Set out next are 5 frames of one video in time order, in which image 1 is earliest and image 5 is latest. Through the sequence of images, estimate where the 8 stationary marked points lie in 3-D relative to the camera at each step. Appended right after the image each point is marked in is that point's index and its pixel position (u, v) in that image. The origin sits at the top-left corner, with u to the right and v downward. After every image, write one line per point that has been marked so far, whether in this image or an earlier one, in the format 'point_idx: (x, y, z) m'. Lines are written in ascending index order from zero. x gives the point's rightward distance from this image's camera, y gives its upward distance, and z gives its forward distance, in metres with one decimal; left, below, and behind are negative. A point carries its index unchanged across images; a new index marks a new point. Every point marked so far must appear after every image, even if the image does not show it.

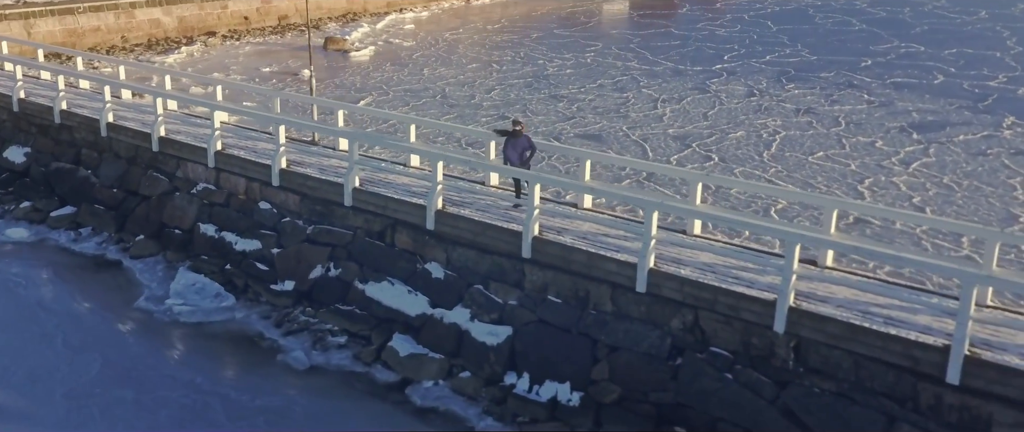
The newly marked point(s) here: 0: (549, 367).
0: (+0.3, -1.4, +7.5) m
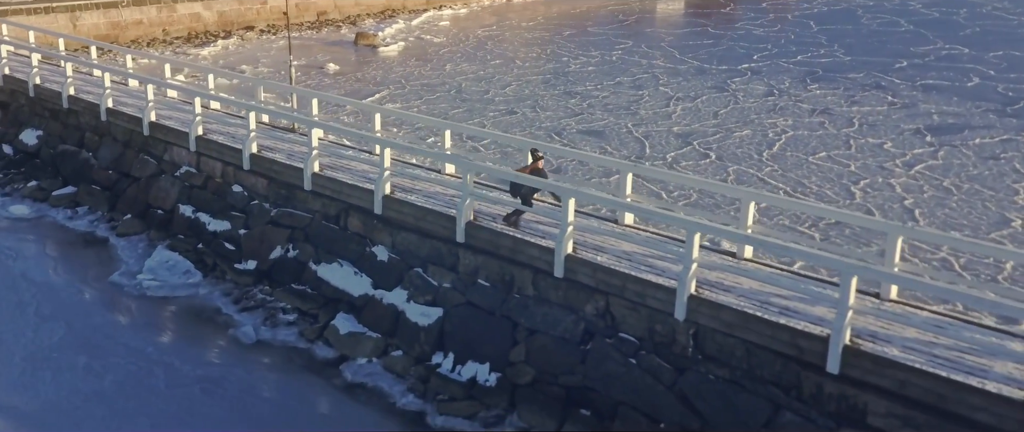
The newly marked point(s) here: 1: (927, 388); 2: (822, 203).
0: (-0.4, -1.2, +7.8) m
1: (+2.8, -1.2, +5.6) m
2: (+5.1, +0.2, +13.9) m
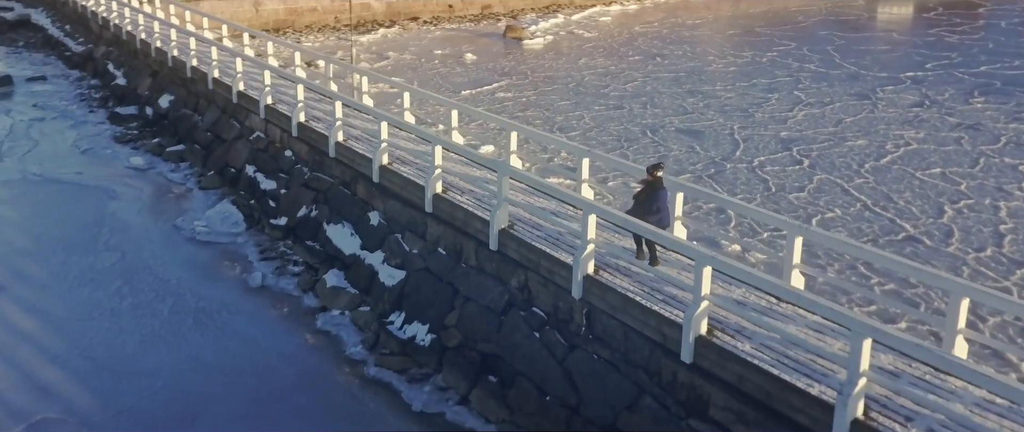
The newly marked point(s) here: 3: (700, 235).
0: (-0.9, -0.9, +8.3) m
1: (+1.6, -1.1, +5.5) m
2: (+6.0, -0.1, +12.9) m
3: (+2.6, -0.3, +11.8) m
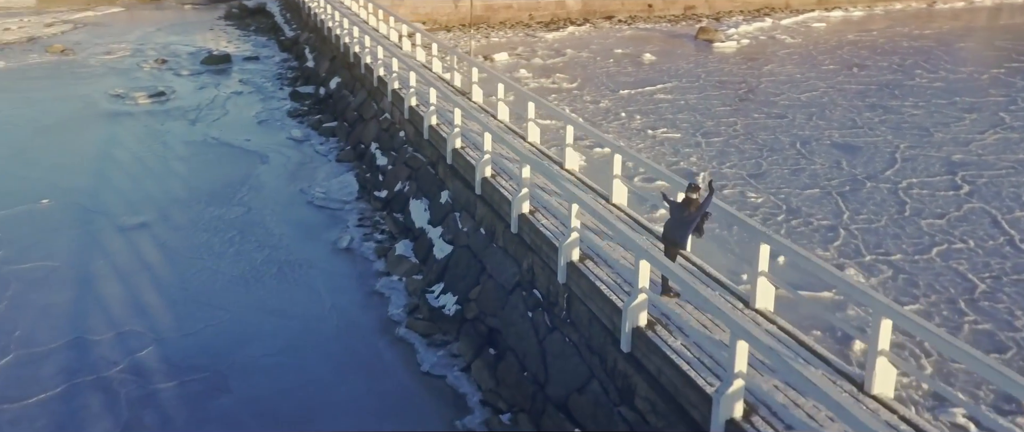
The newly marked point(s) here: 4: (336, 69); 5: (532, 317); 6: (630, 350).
0: (-0.6, -0.7, +9.0) m
1: (+1.0, -1.1, +5.5) m
2: (+7.3, -0.6, +11.5) m
3: (+3.8, -0.5, +11.3) m
4: (-3.7, +3.1, +17.8) m
5: (+0.2, -0.9, +7.5) m
6: (+0.8, -1.0, +6.1) m
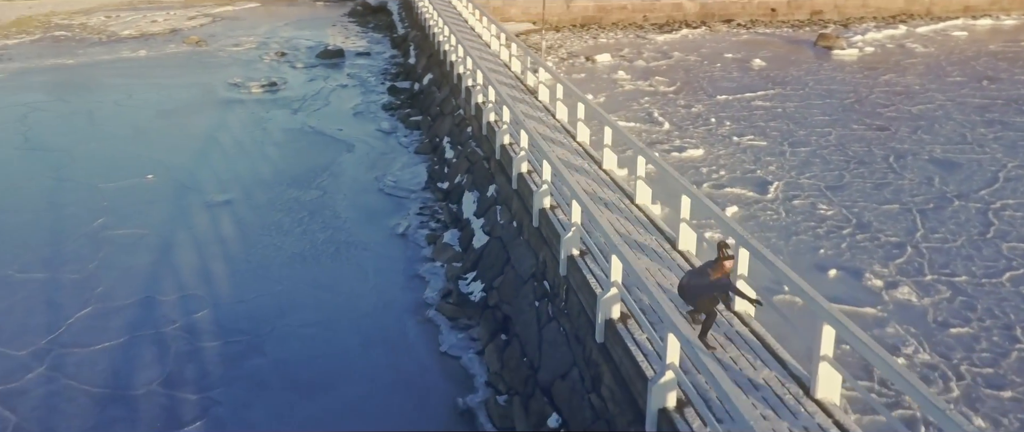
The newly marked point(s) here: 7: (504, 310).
0: (-0.3, -0.6, +9.4) m
1: (+0.8, -1.1, +5.8) m
2: (+7.9, -1.0, +10.7) m
3: (+4.4, -0.6, +11.0) m
4: (-1.8, +3.3, +18.6) m
5: (+0.2, -0.8, +7.9) m
6: (+0.7, -0.9, +6.3) m
7: (-0.1, -1.0, +8.5) m
